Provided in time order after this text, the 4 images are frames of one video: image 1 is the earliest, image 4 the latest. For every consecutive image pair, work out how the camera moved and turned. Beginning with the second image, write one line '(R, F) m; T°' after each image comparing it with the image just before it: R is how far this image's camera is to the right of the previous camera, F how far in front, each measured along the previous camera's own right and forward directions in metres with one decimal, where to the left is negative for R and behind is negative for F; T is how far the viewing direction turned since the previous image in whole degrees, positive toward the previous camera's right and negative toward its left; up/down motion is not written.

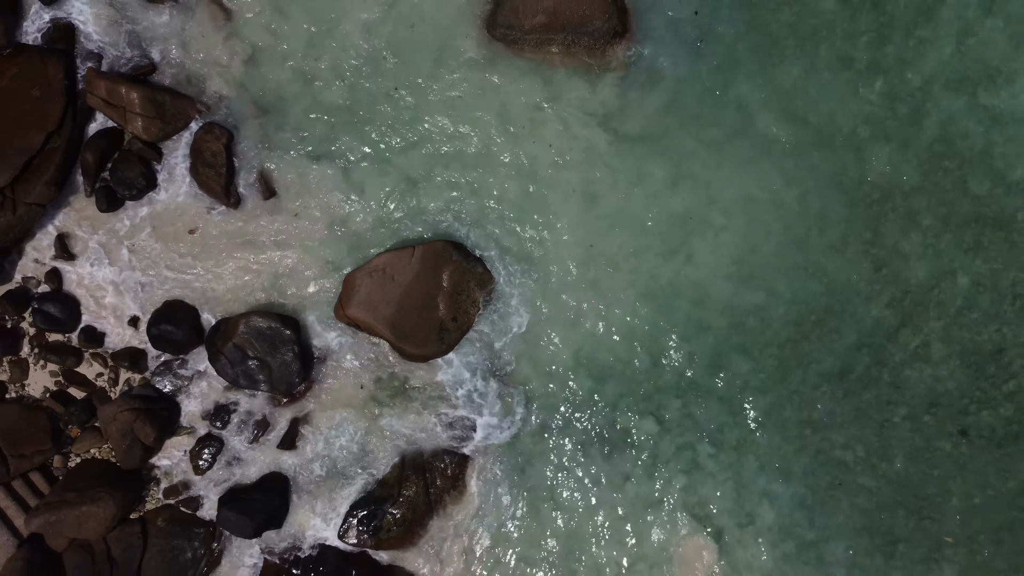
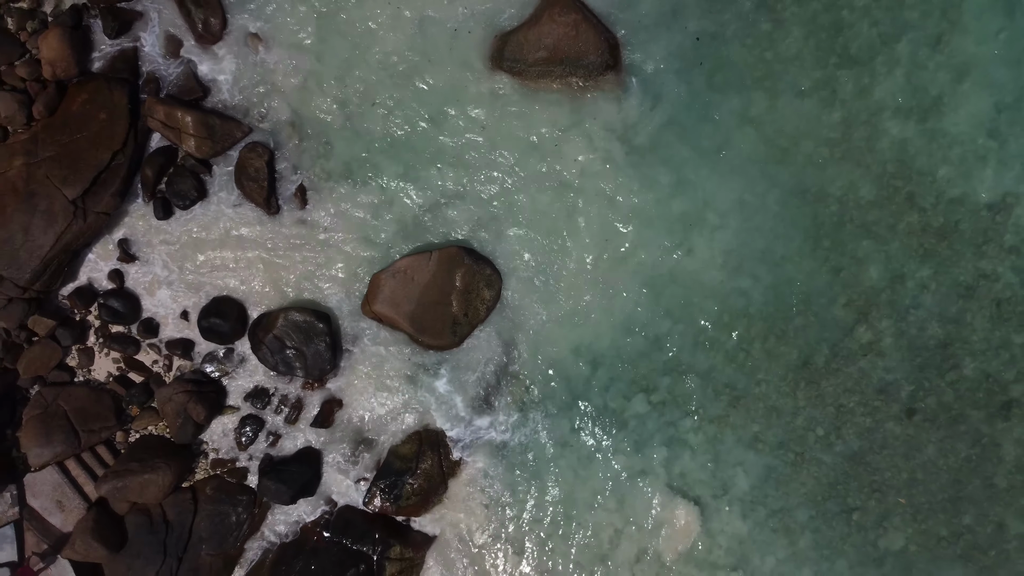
(0.0, -1.1) m; -1°
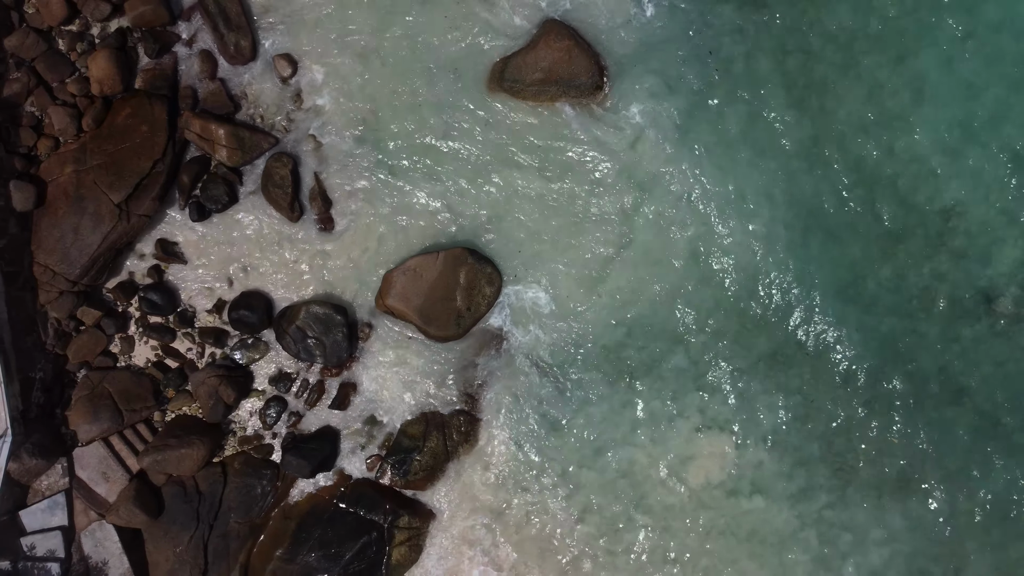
(+0.1, -1.0) m; 0°
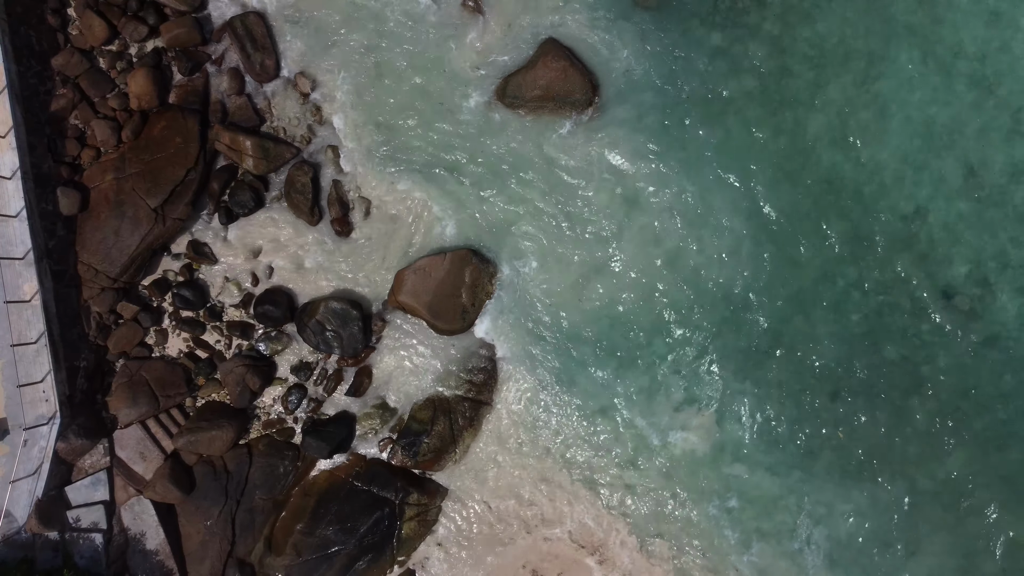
(+0.1, -0.9) m; 0°
